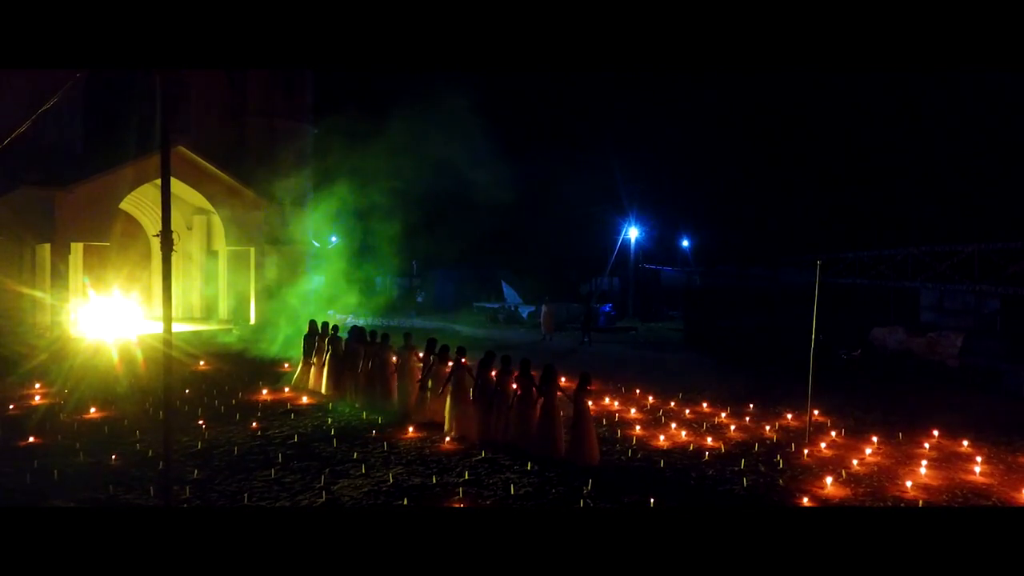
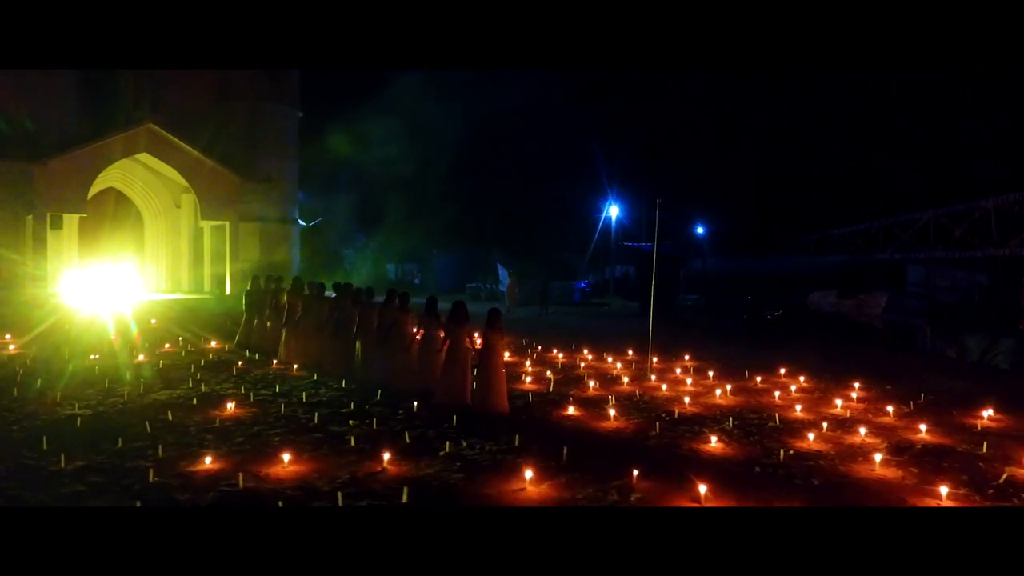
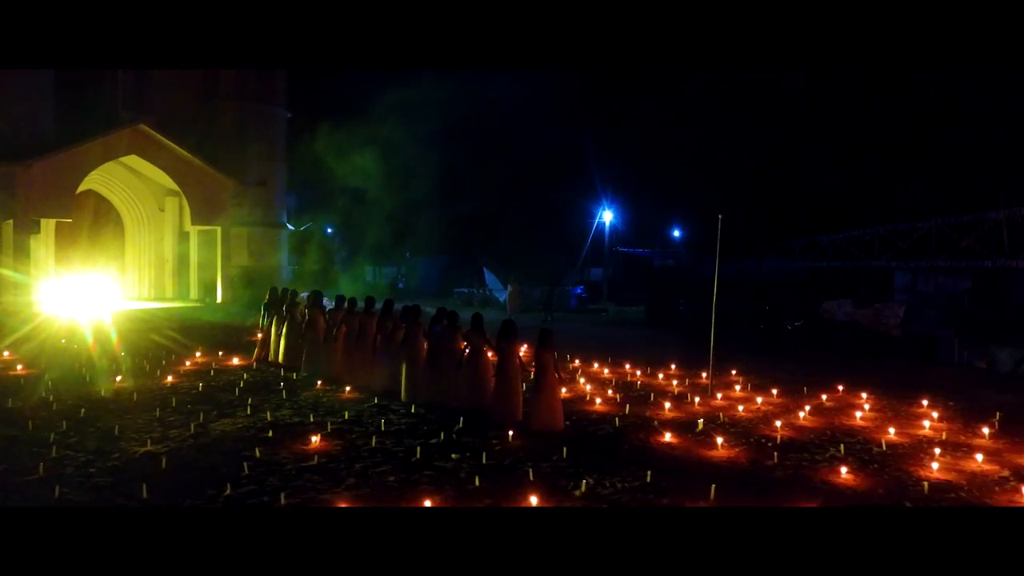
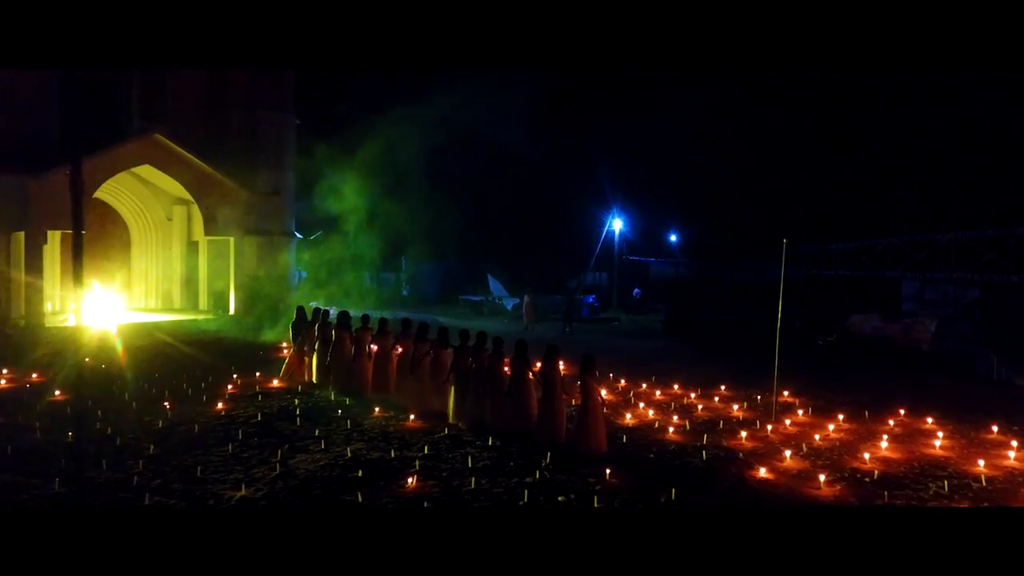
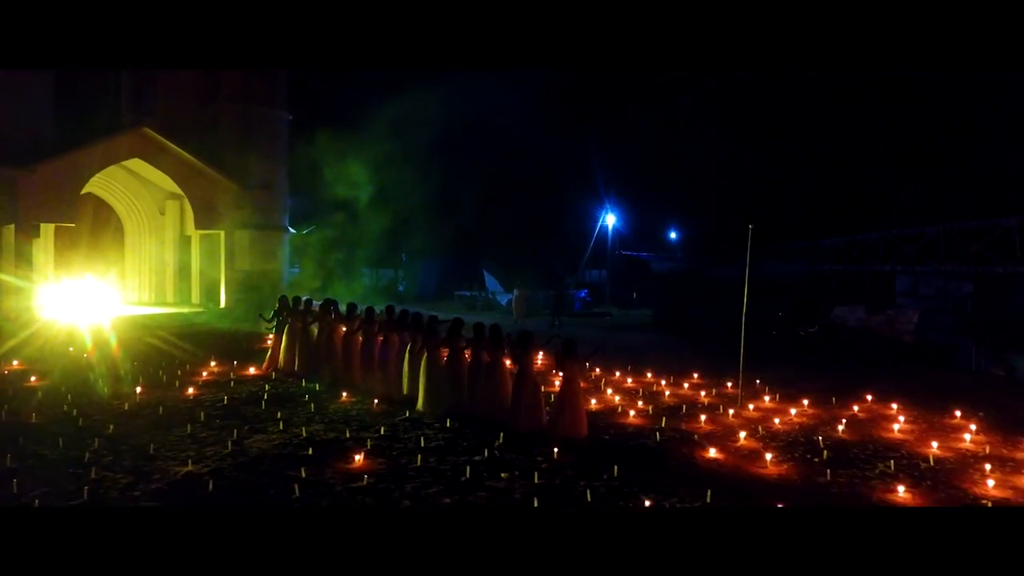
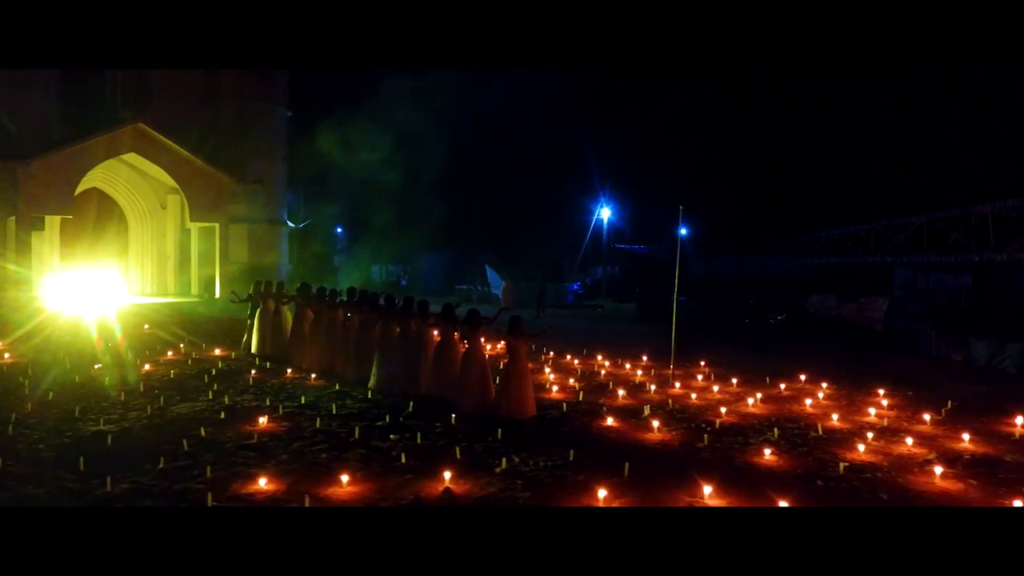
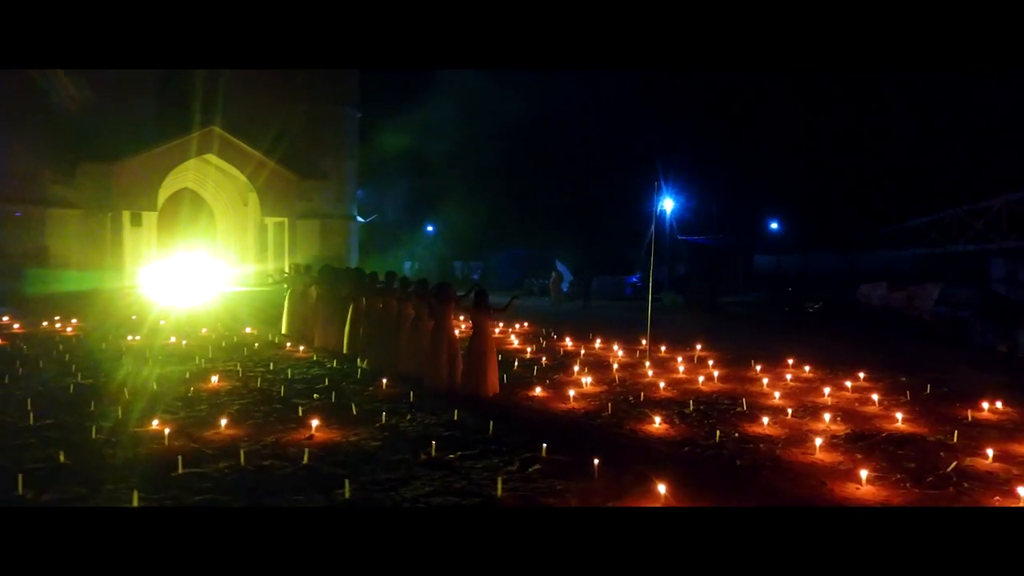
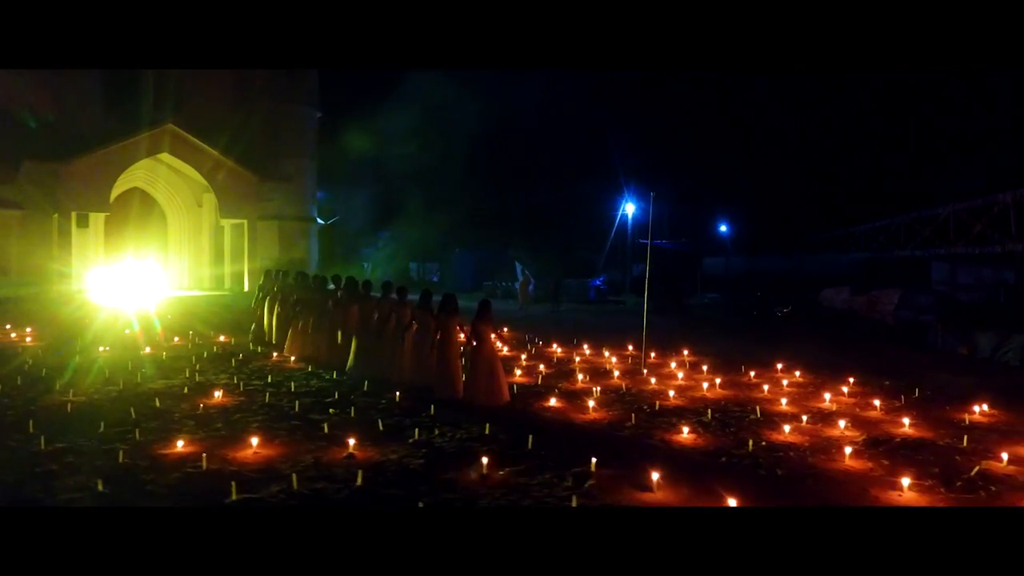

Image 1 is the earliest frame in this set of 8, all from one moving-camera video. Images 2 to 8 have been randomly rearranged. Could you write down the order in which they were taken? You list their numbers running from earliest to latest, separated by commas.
4, 5, 3, 6, 2, 8, 7
